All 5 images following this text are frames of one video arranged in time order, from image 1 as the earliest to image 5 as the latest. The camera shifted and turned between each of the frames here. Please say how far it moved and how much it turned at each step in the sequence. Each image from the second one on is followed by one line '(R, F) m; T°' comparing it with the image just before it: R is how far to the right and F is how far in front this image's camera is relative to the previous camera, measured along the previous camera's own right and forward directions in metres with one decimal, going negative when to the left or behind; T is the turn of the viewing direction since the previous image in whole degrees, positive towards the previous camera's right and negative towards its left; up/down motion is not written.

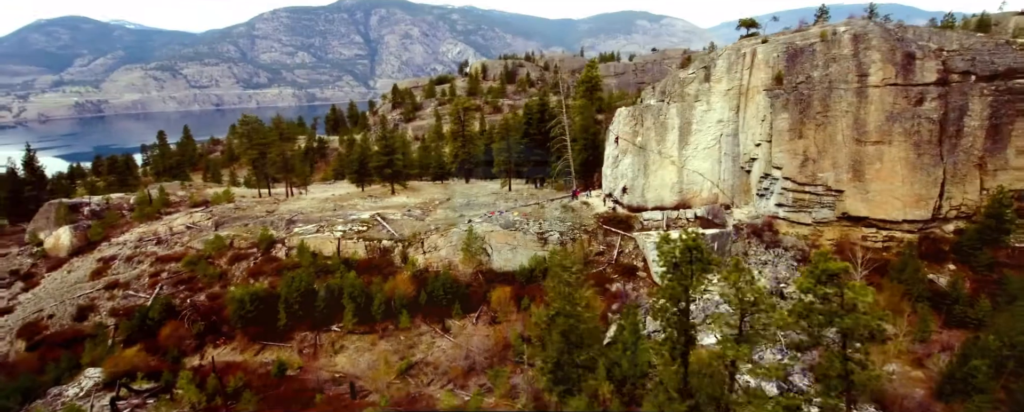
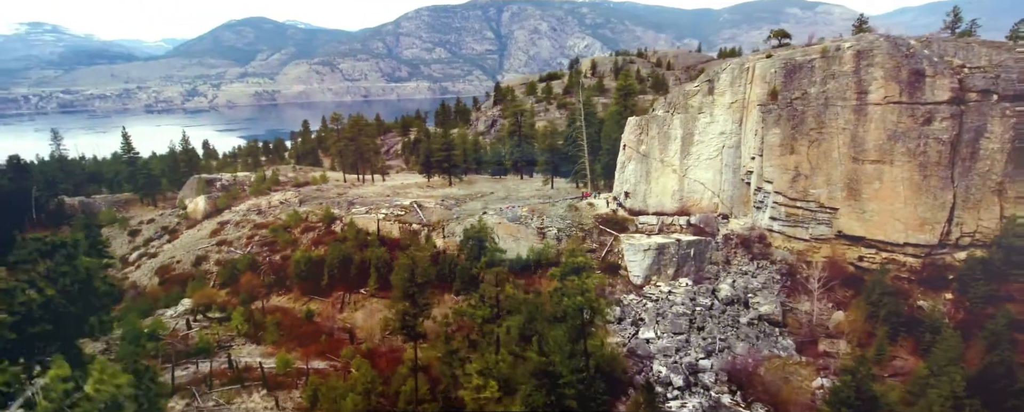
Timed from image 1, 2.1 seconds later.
(+6.0, -2.4) m; -14°
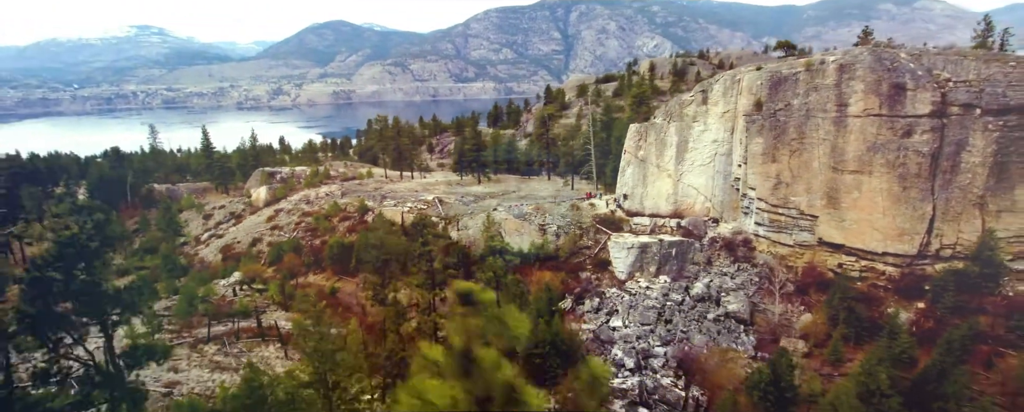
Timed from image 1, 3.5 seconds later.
(+3.3, -2.3) m; -7°
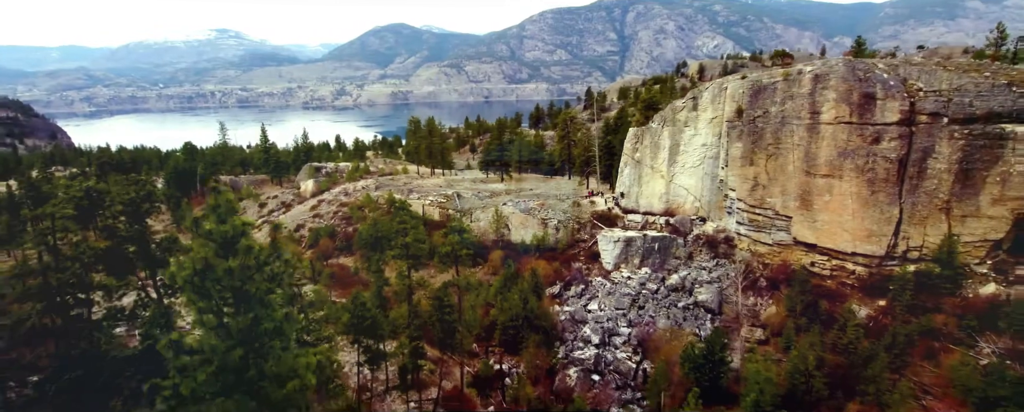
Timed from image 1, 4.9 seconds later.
(+2.9, -2.7) m; -6°
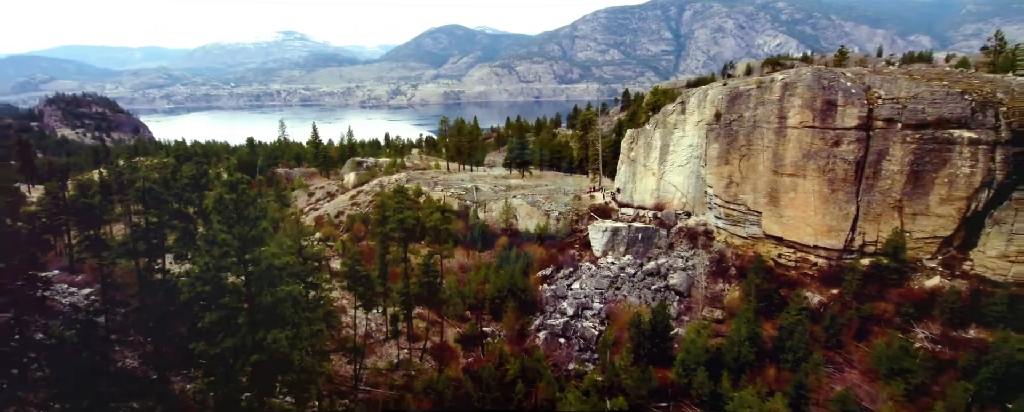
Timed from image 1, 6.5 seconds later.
(+2.9, -3.5) m; -6°
